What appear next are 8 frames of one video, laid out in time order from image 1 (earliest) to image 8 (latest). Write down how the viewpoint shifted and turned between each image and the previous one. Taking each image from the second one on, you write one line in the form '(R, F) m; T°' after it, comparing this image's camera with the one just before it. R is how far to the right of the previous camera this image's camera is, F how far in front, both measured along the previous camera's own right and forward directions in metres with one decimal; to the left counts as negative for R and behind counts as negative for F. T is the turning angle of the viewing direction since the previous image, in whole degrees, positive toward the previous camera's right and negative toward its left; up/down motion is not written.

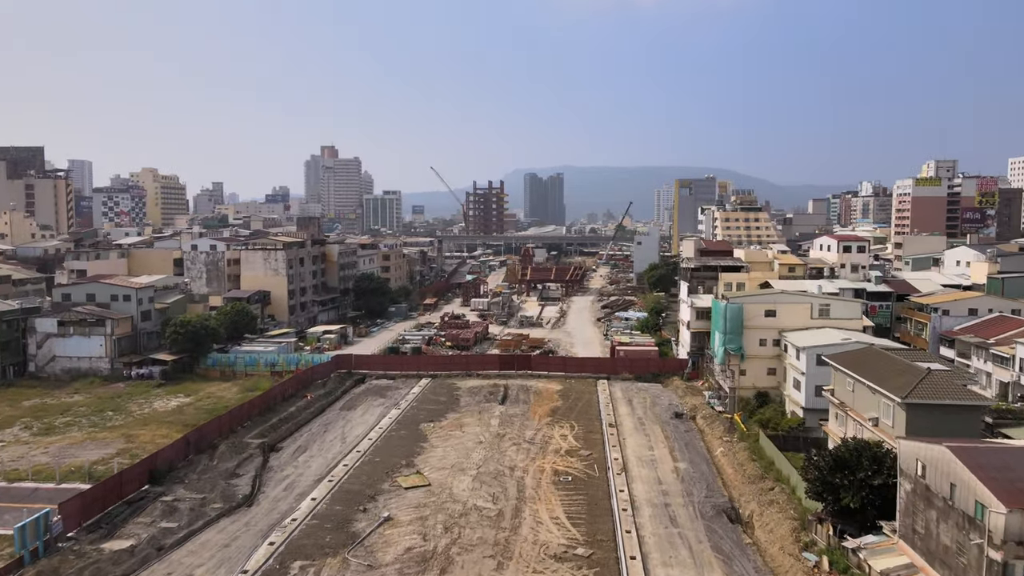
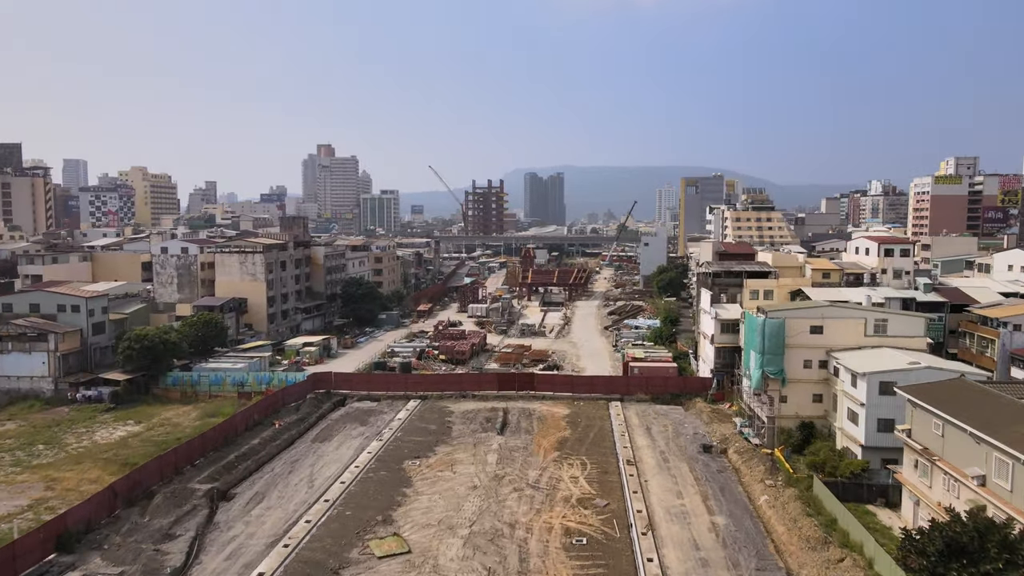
(0.0, +2.1) m; 0°
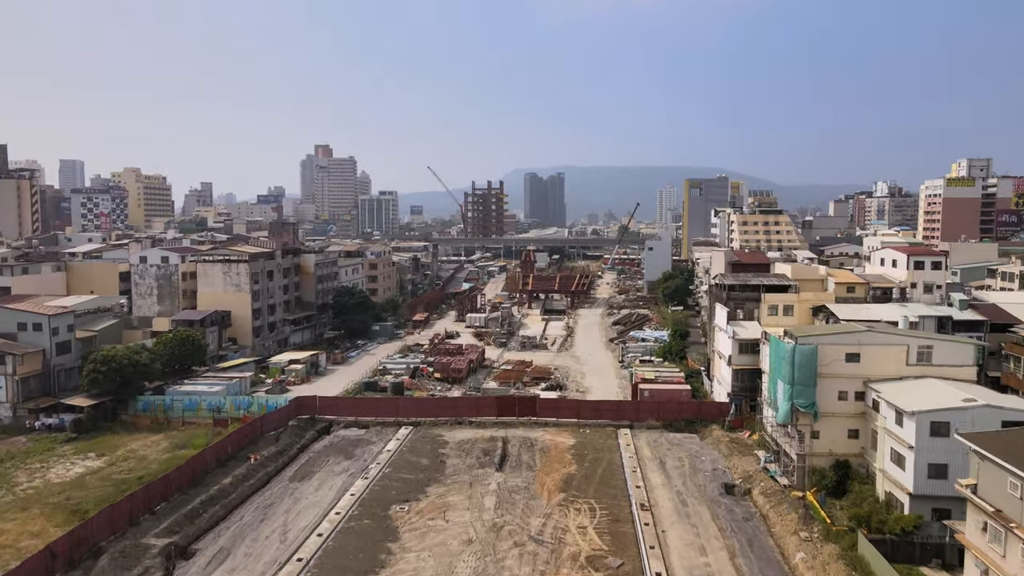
(0.0, +1.3) m; 0°
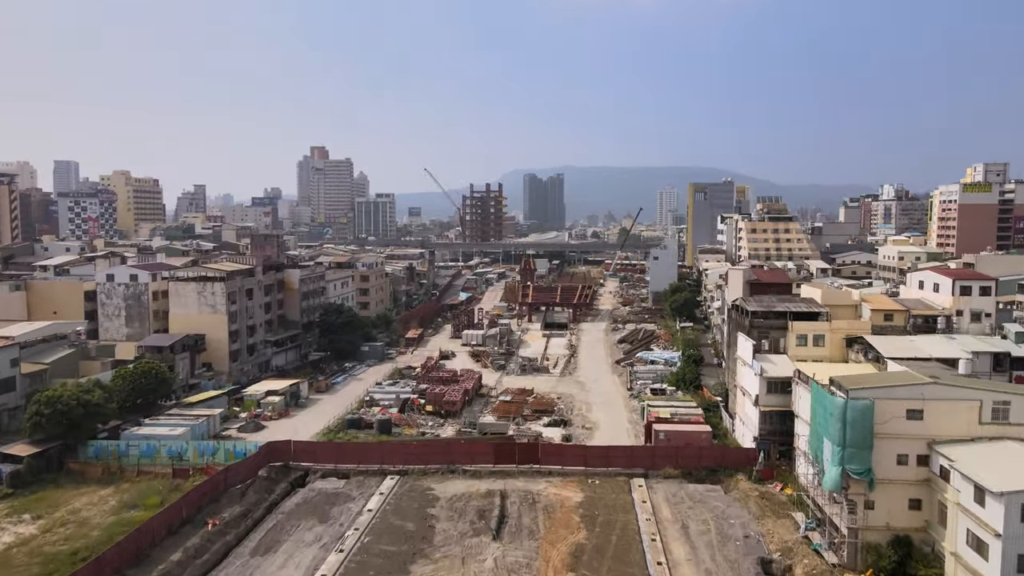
(0.0, +1.7) m; 0°
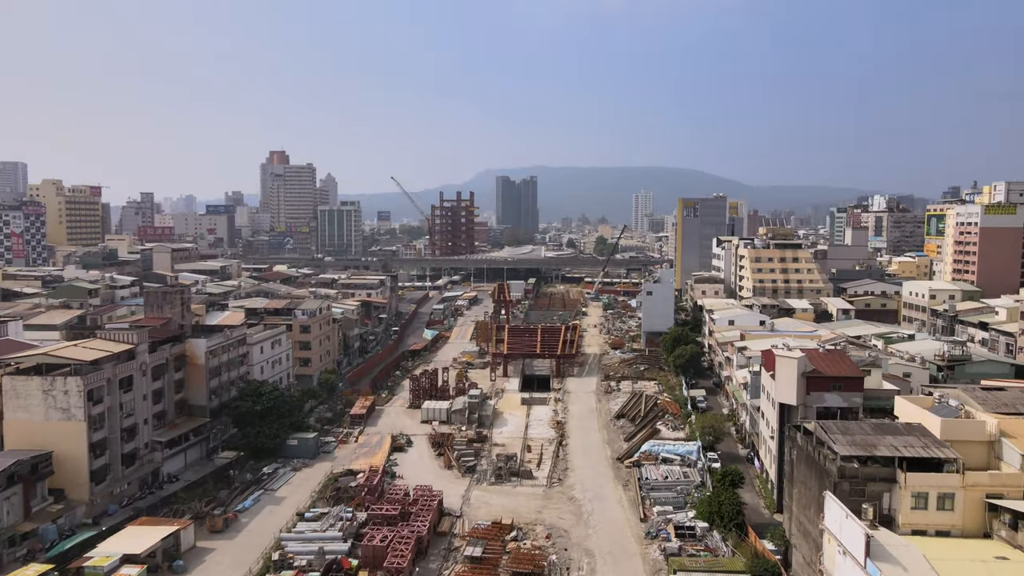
(0.0, +5.1) m; +2°
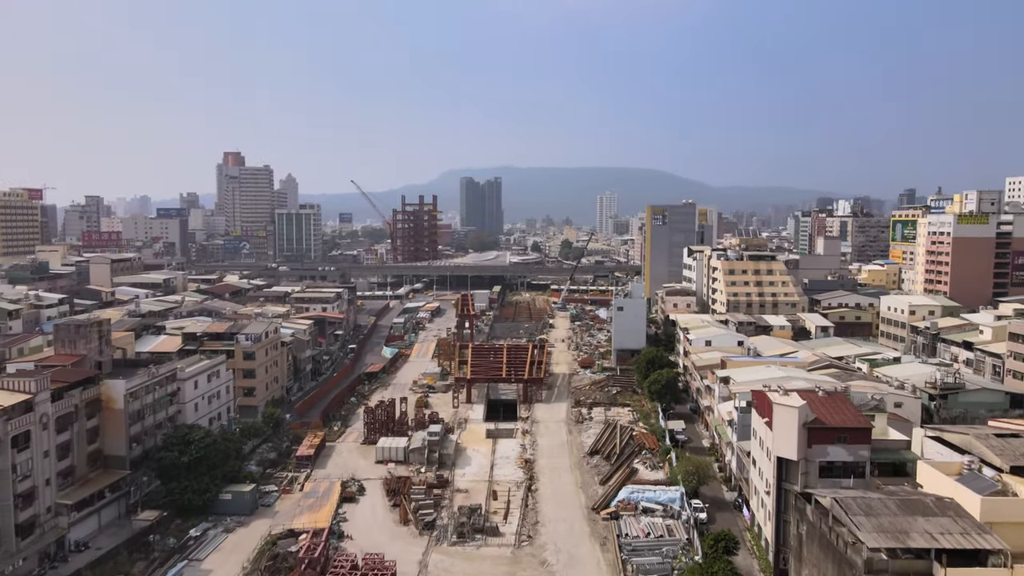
(0.0, +1.8) m; +3°
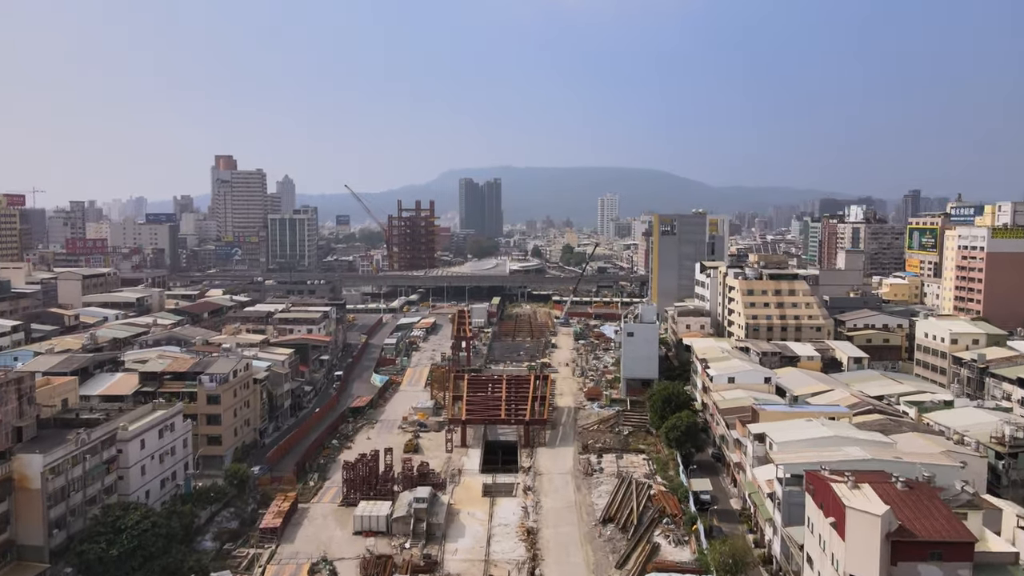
(0.0, +2.7) m; 0°
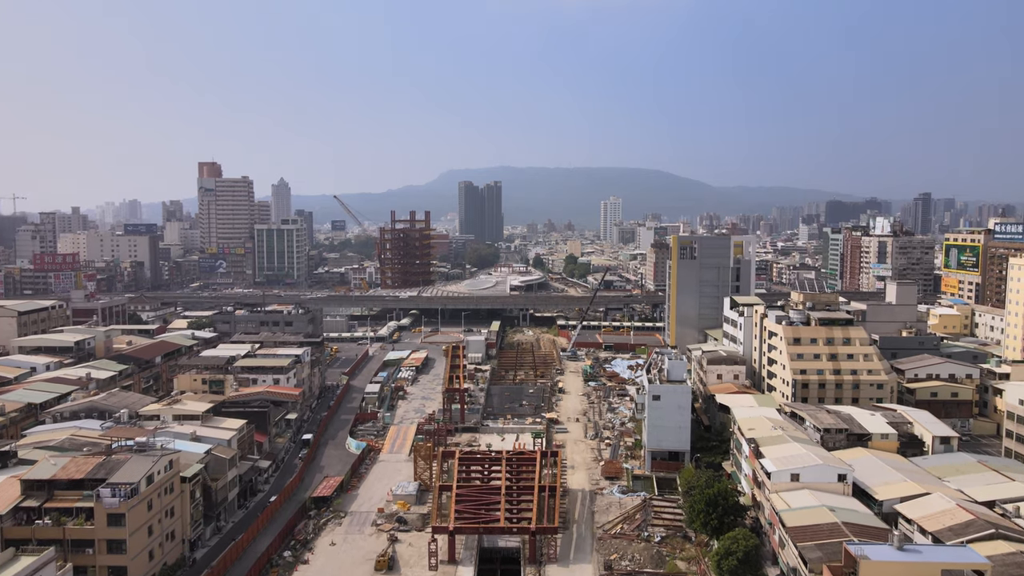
(0.0, +5.0) m; 0°
